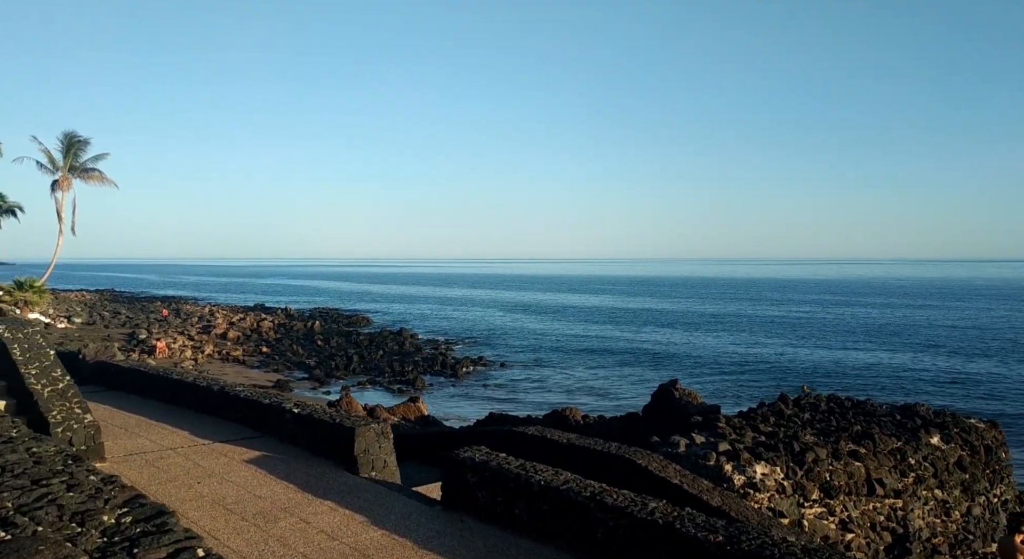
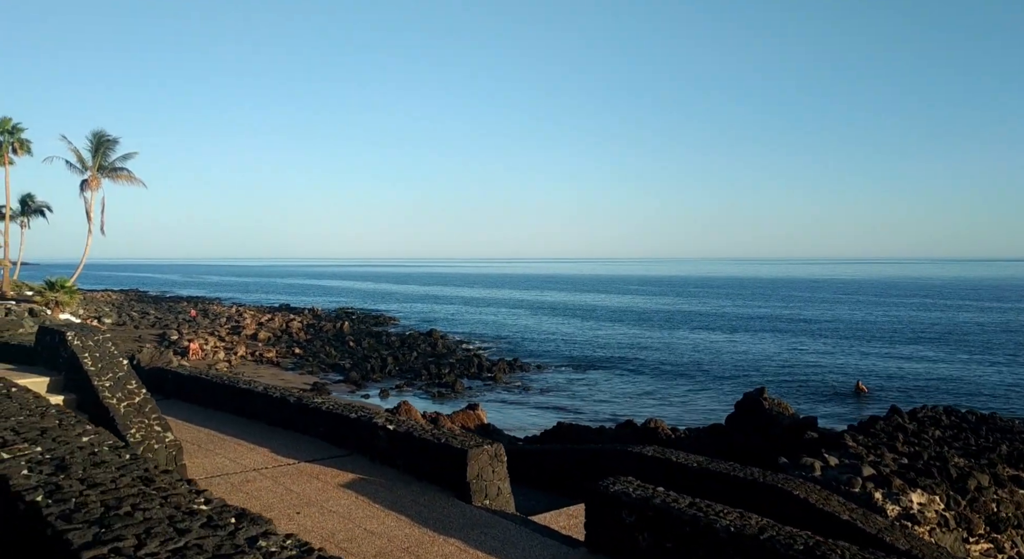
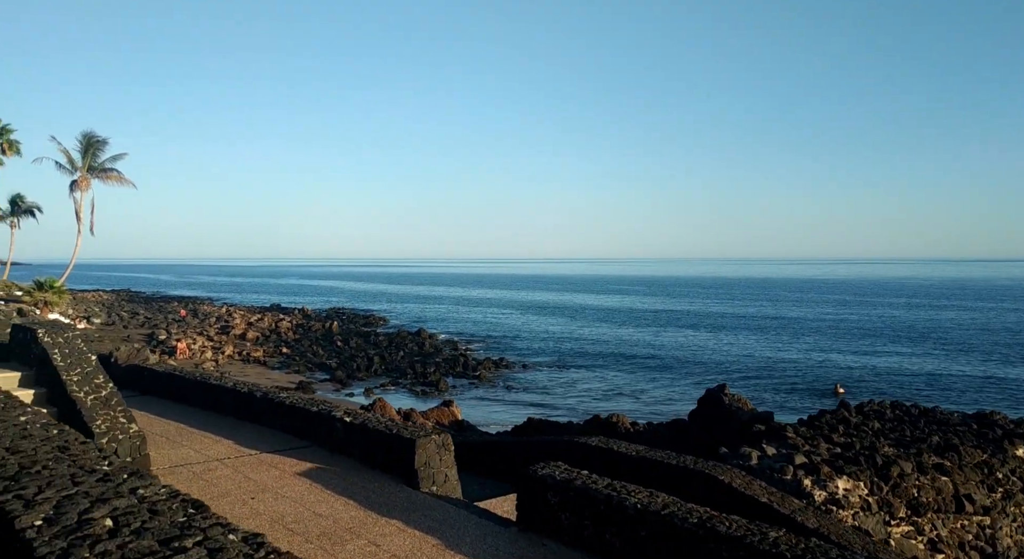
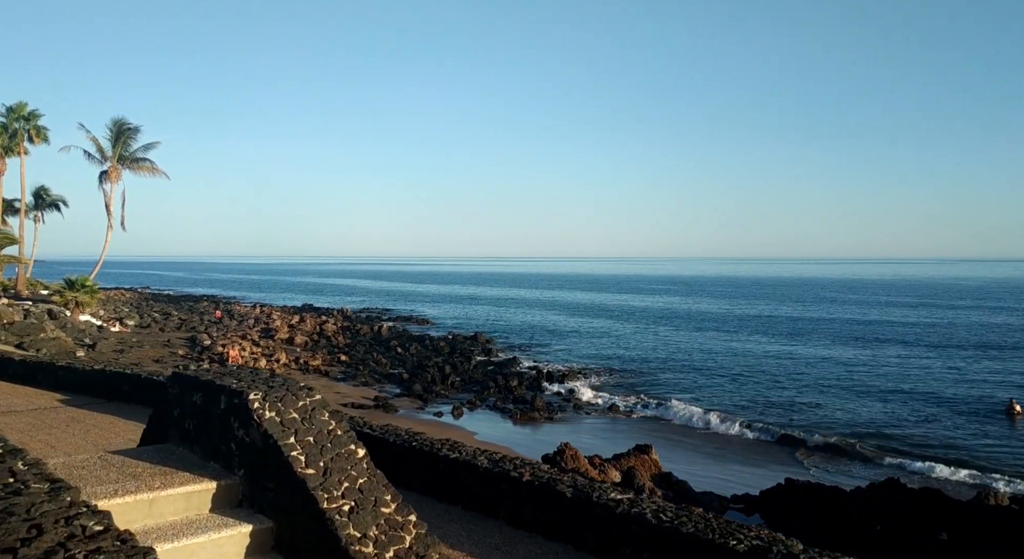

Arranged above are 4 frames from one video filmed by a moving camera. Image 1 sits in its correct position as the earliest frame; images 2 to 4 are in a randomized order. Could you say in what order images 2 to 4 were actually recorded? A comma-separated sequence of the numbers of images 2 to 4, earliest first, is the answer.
3, 2, 4
